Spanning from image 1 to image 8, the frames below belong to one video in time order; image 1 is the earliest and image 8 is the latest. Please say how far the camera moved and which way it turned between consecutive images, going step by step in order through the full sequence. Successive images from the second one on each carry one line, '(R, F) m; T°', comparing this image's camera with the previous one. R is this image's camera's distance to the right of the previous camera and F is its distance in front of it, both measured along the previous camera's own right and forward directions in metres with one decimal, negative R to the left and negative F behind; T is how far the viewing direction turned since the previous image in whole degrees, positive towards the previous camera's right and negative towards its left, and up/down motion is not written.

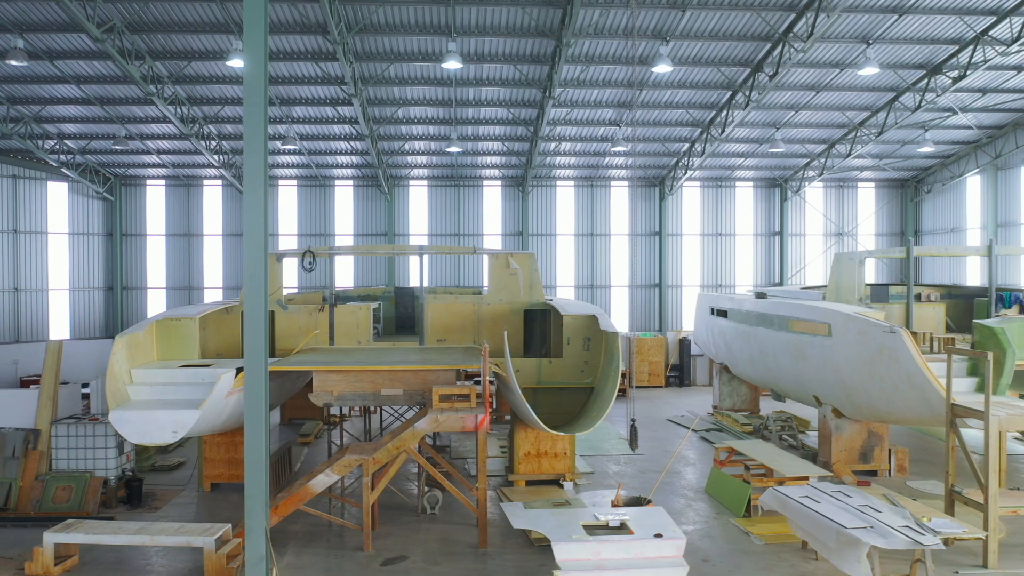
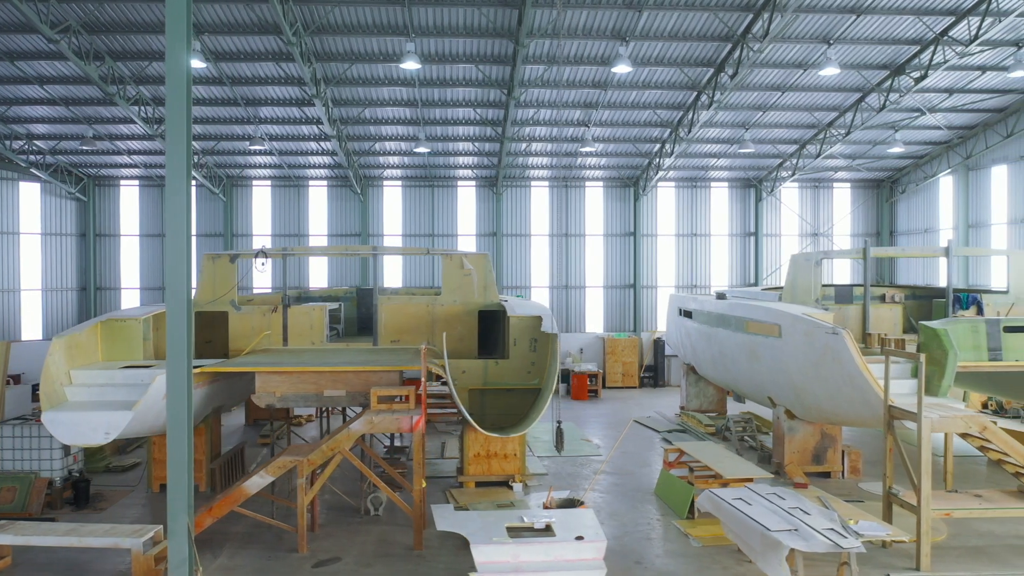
(+0.6, 0.0) m; 0°
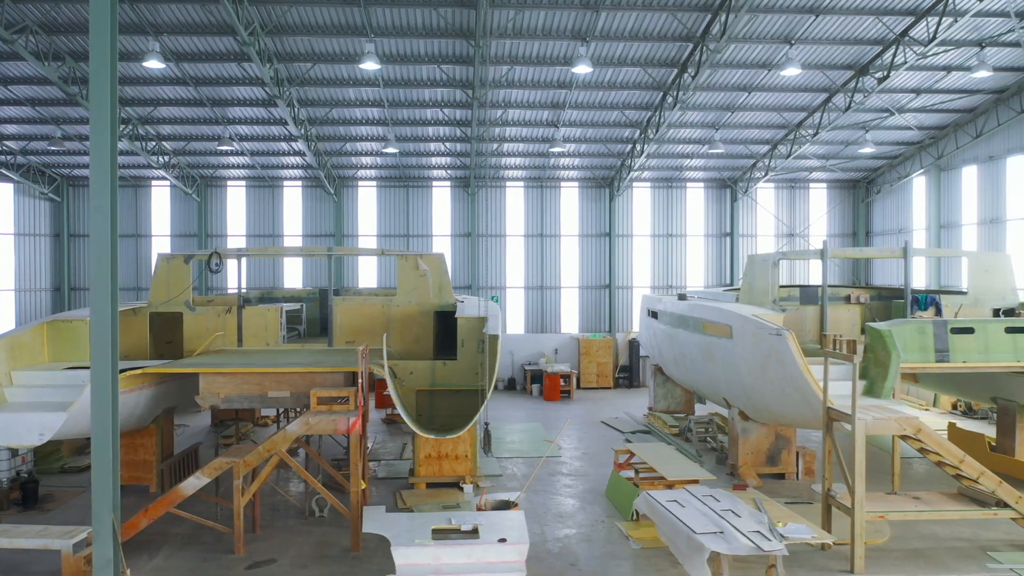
(+0.6, 0.0) m; 0°
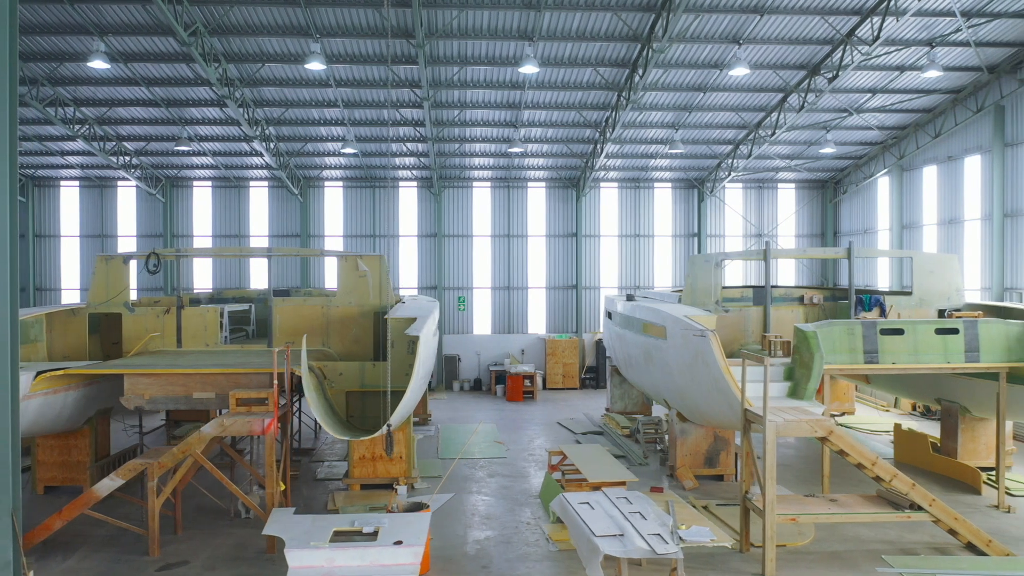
(+0.8, 0.0) m; 0°
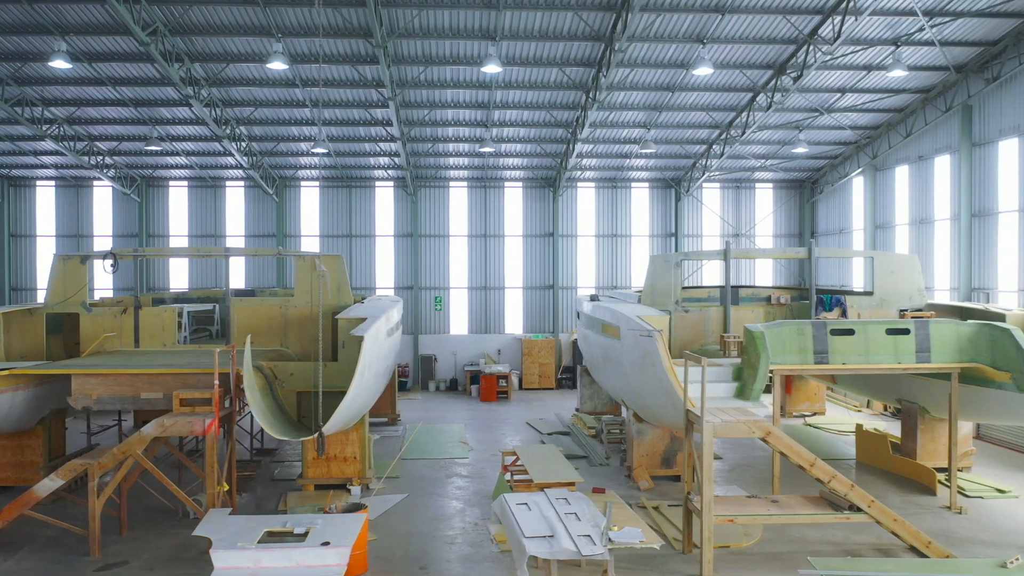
(+0.5, 0.0) m; 0°
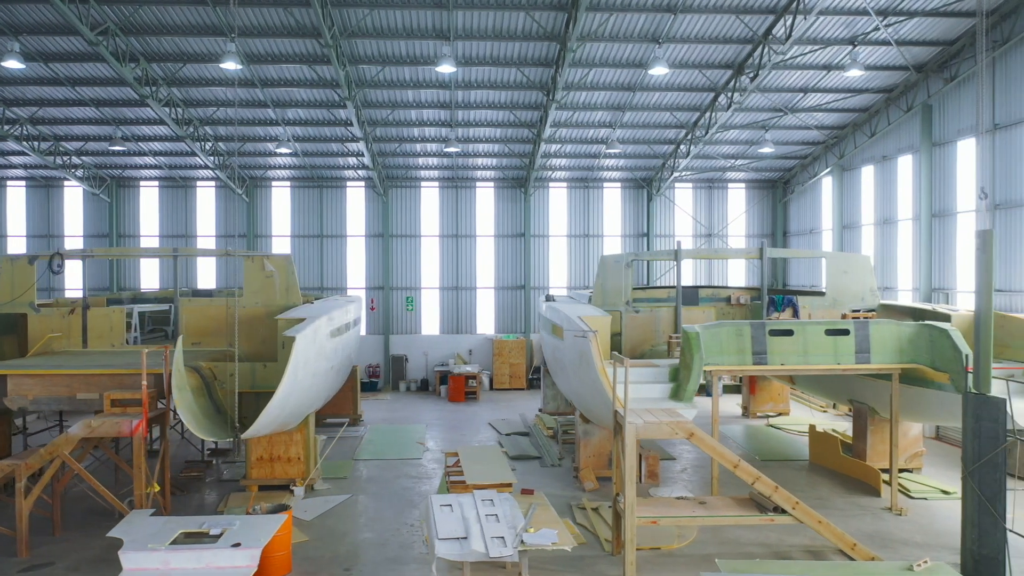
(+0.6, 0.0) m; 0°
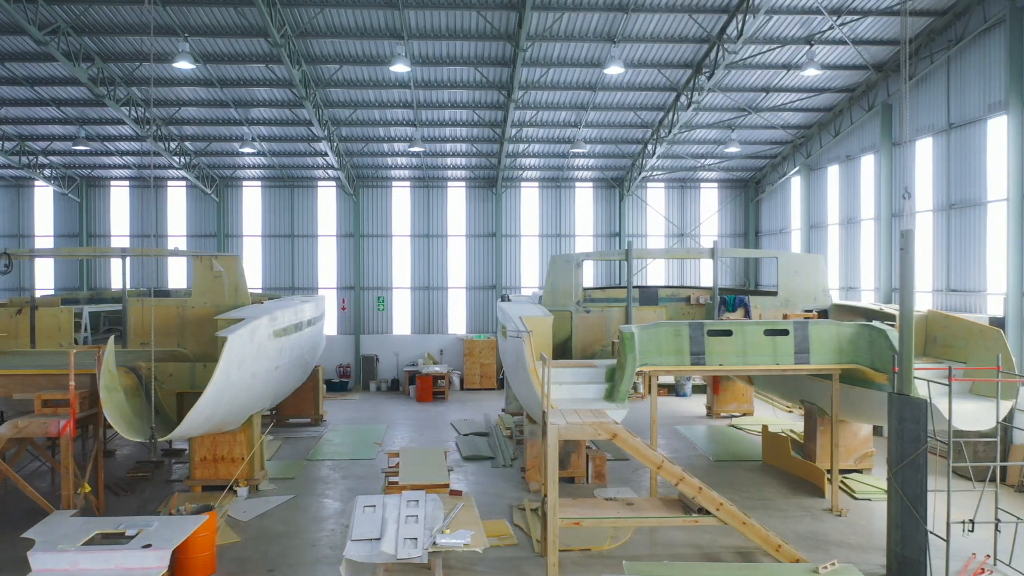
(+0.6, 0.0) m; 0°
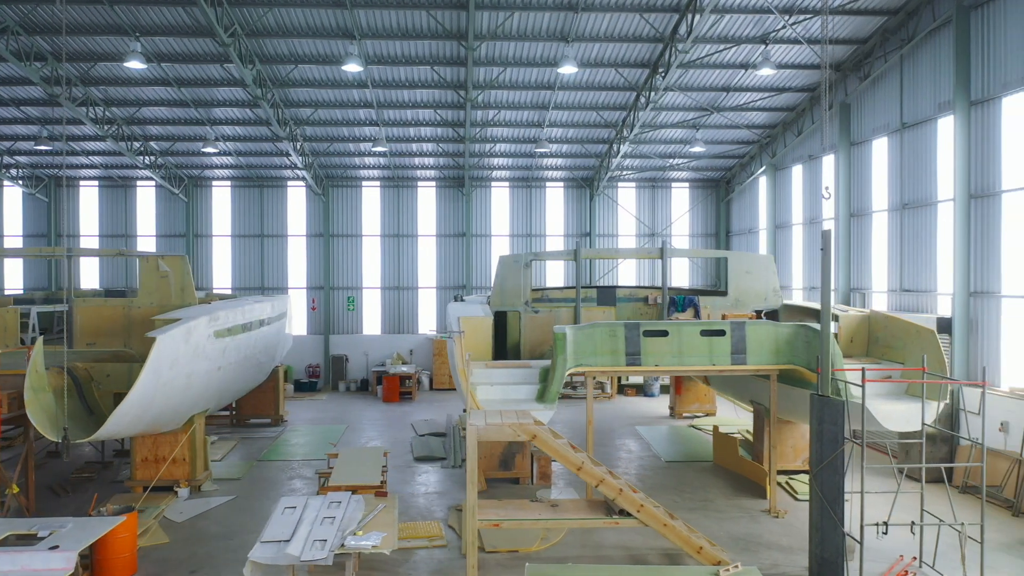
(+0.6, 0.0) m; 0°
